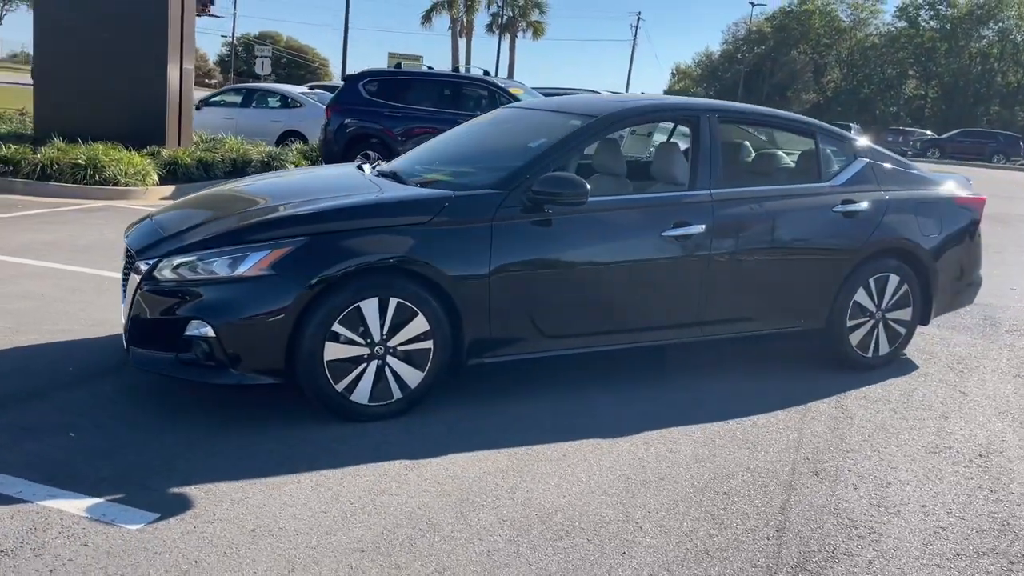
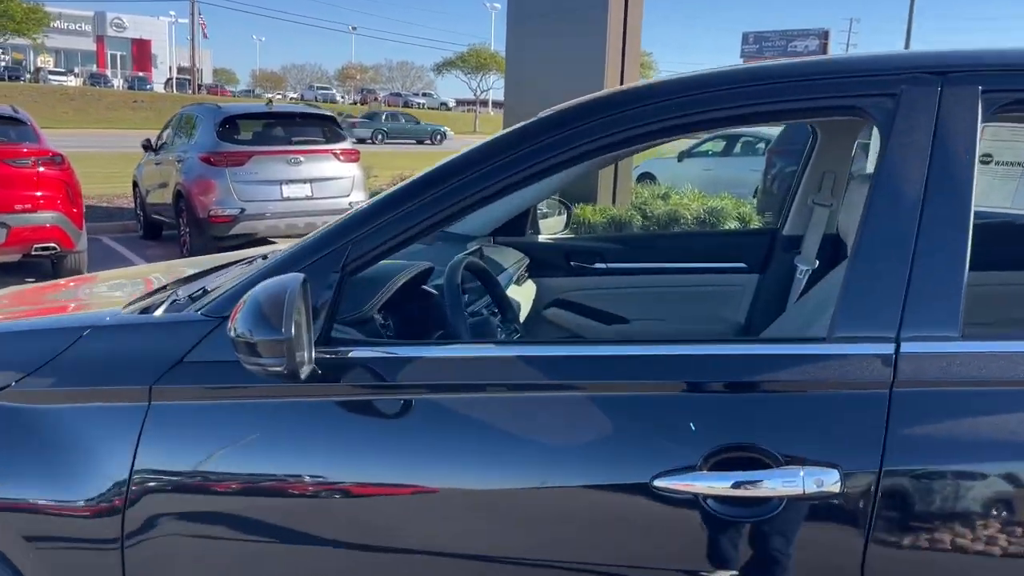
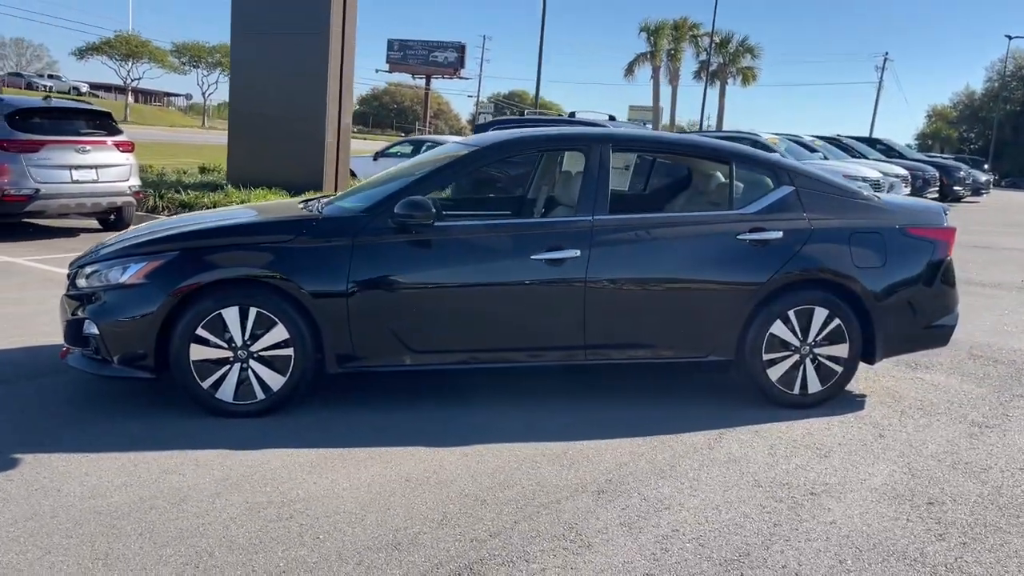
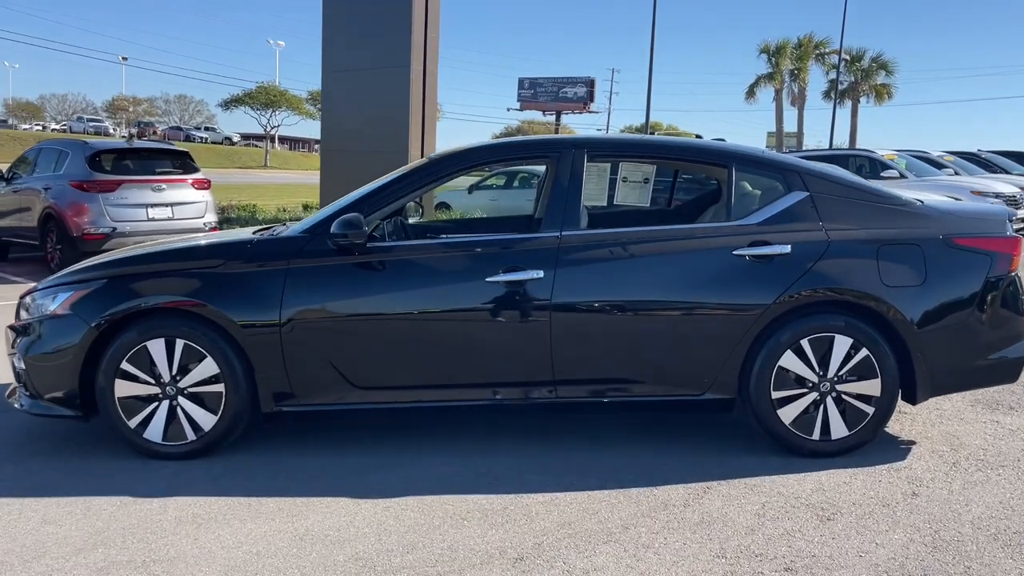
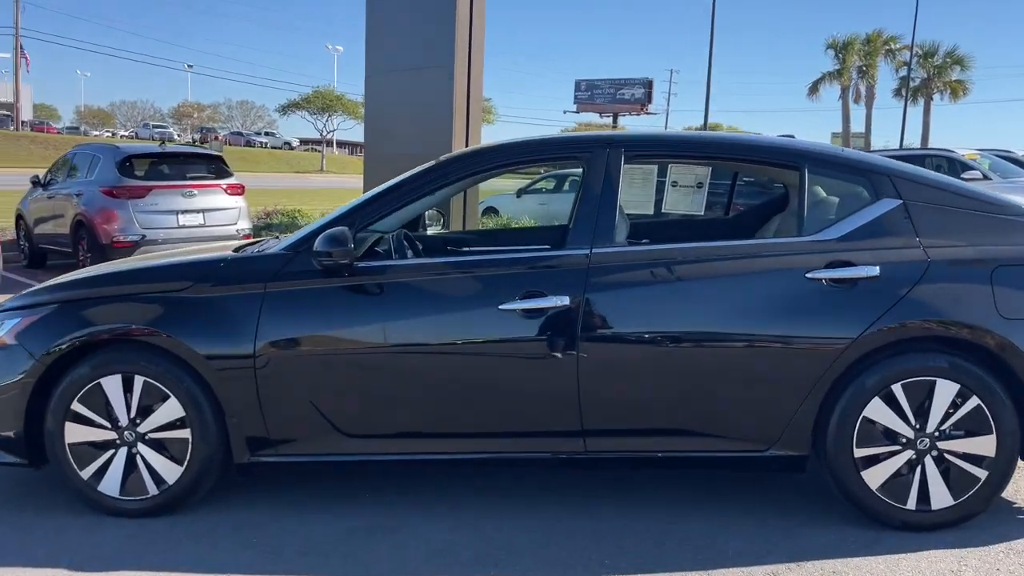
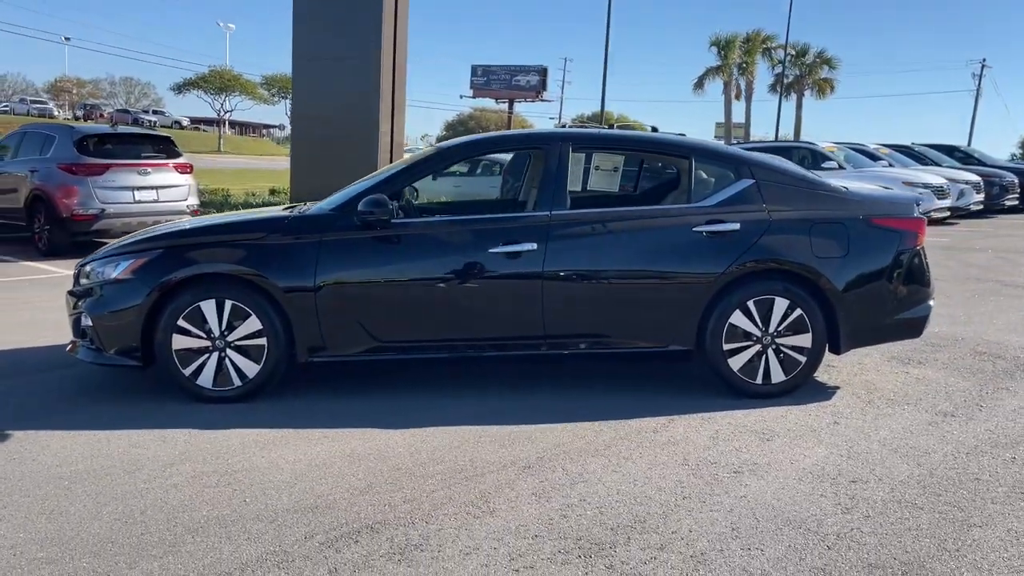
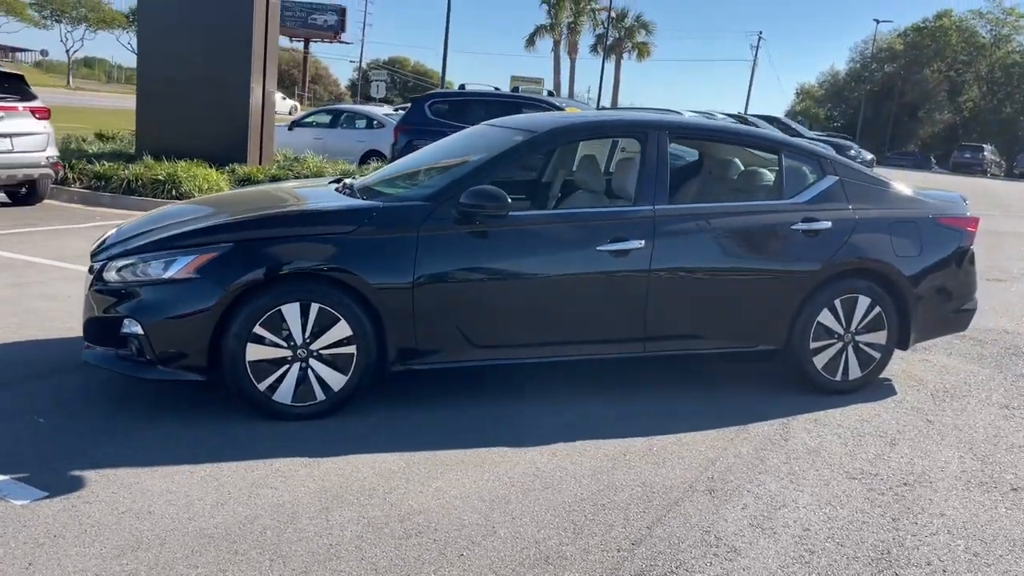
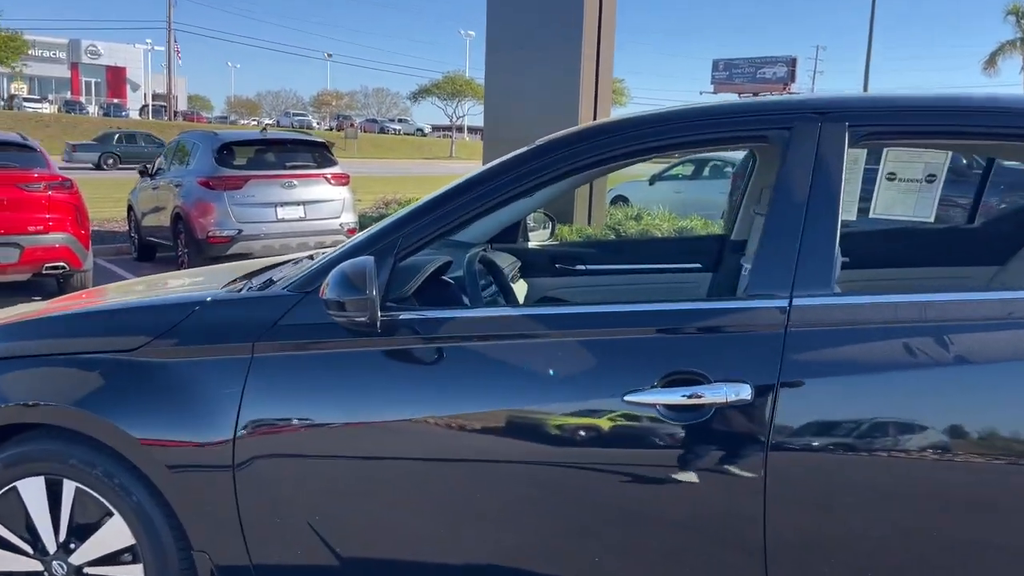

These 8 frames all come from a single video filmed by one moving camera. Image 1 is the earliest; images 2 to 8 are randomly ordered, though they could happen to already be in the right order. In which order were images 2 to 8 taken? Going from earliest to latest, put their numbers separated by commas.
7, 3, 6, 4, 5, 8, 2
